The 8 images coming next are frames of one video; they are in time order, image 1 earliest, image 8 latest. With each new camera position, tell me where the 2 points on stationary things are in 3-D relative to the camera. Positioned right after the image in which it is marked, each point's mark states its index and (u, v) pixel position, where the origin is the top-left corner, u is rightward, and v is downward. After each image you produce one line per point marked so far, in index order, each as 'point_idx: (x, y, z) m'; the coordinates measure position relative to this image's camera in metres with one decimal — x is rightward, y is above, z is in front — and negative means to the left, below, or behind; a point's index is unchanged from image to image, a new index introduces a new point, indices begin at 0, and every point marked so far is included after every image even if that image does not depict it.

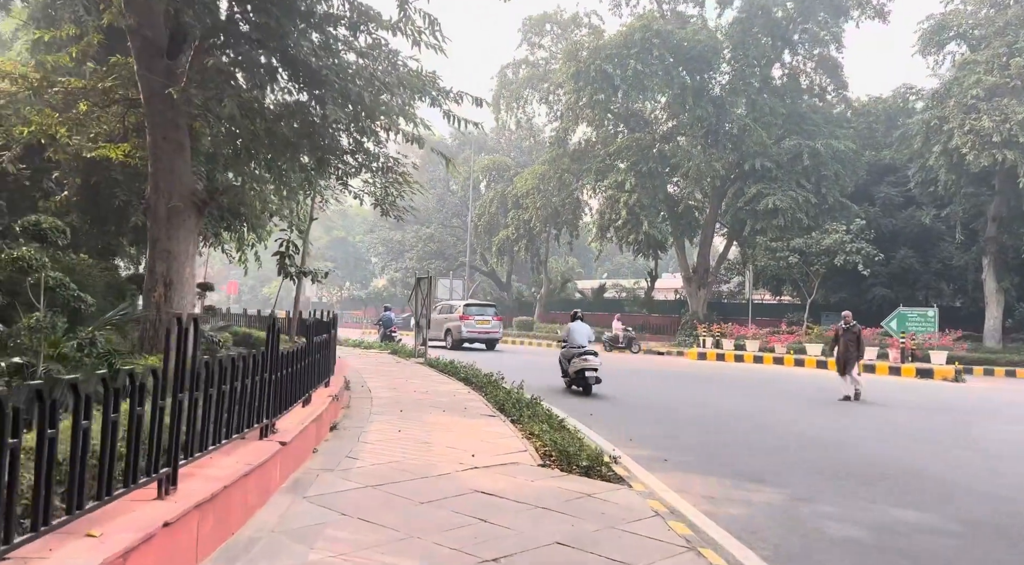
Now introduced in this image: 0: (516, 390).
0: (0.0, -1.2, +9.0) m
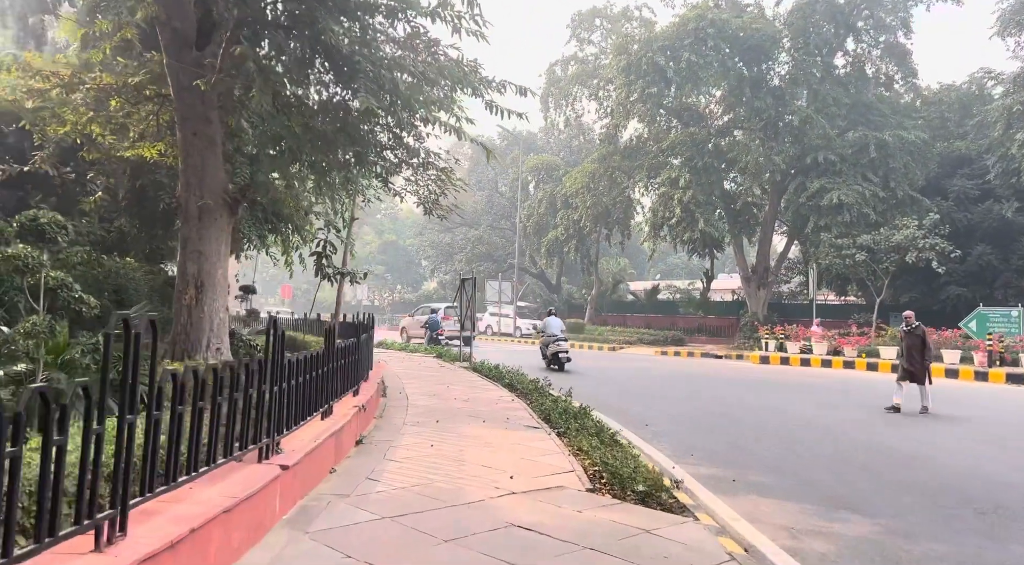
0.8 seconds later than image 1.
0: (+0.5, -1.2, +8.4) m
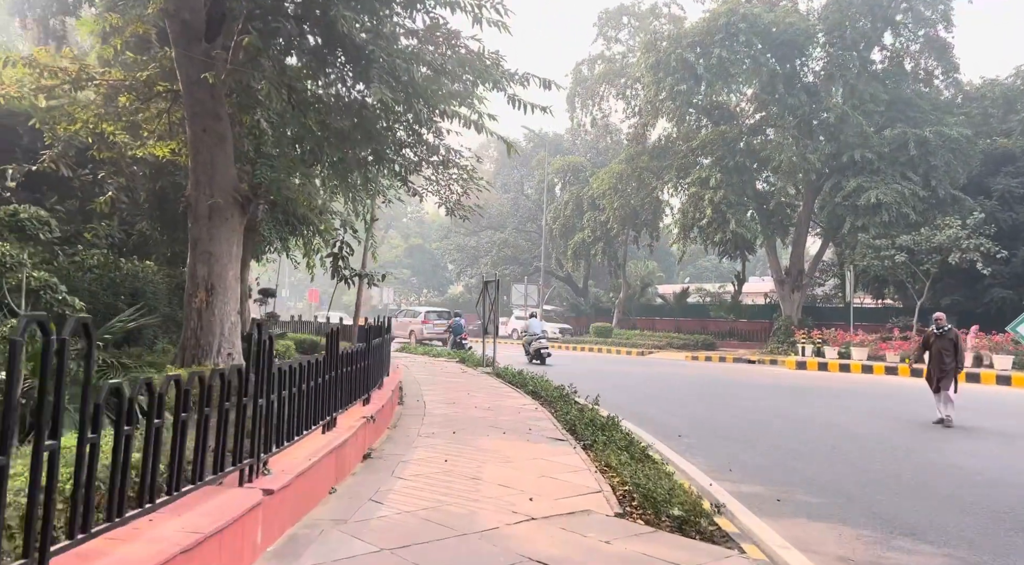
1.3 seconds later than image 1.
0: (+0.7, -1.2, +7.9) m
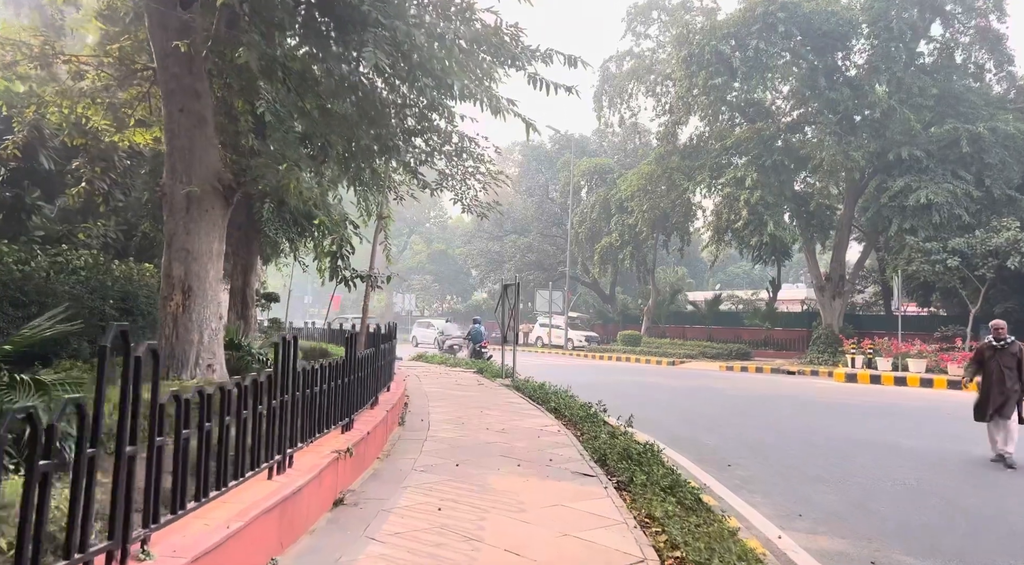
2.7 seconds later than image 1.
0: (+0.9, -1.2, +6.7) m
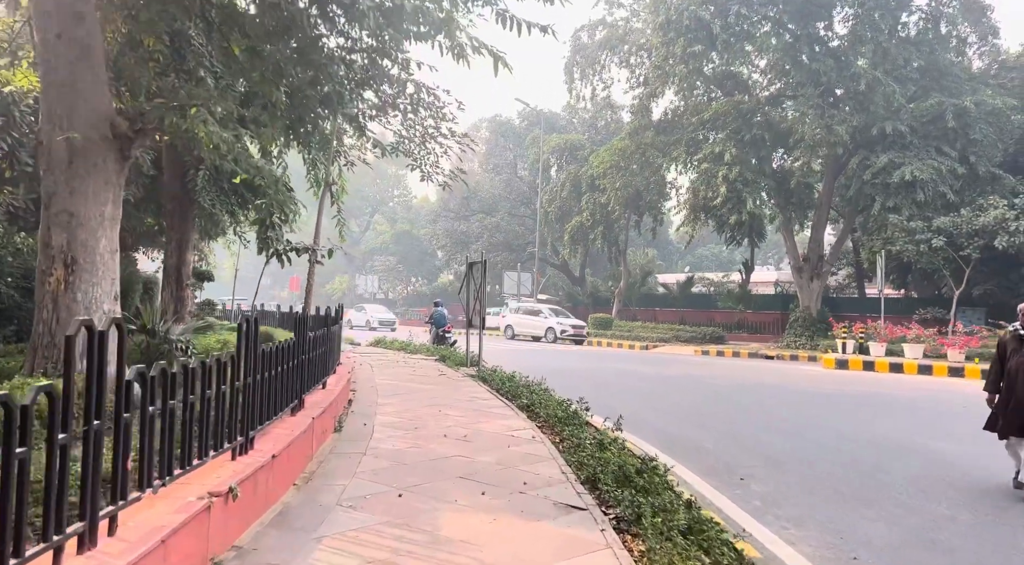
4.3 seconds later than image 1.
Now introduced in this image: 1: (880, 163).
0: (+0.6, -1.0, +5.5) m
1: (+8.8, +2.8, +19.8) m
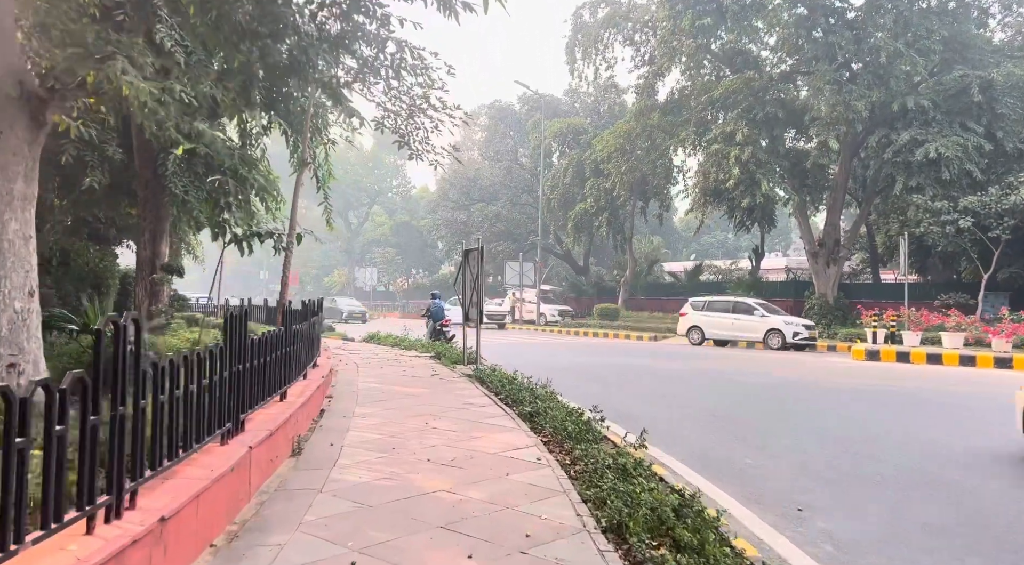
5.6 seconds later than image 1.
0: (+0.6, -0.9, +4.5) m
1: (+8.8, +3.2, +18.7) m
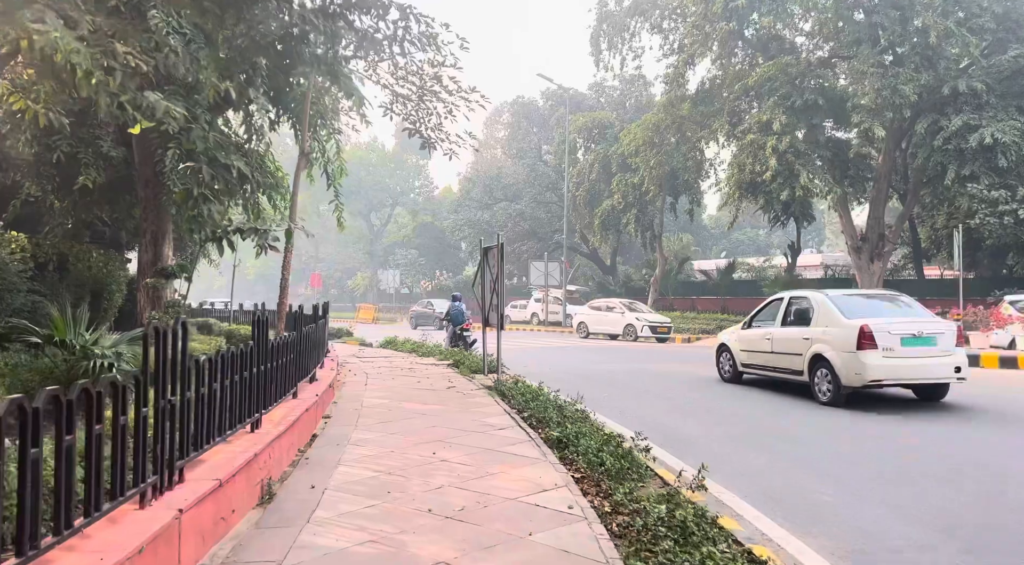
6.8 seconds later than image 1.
0: (+0.7, -0.9, +3.5) m
1: (+9.2, +3.3, +17.5) m
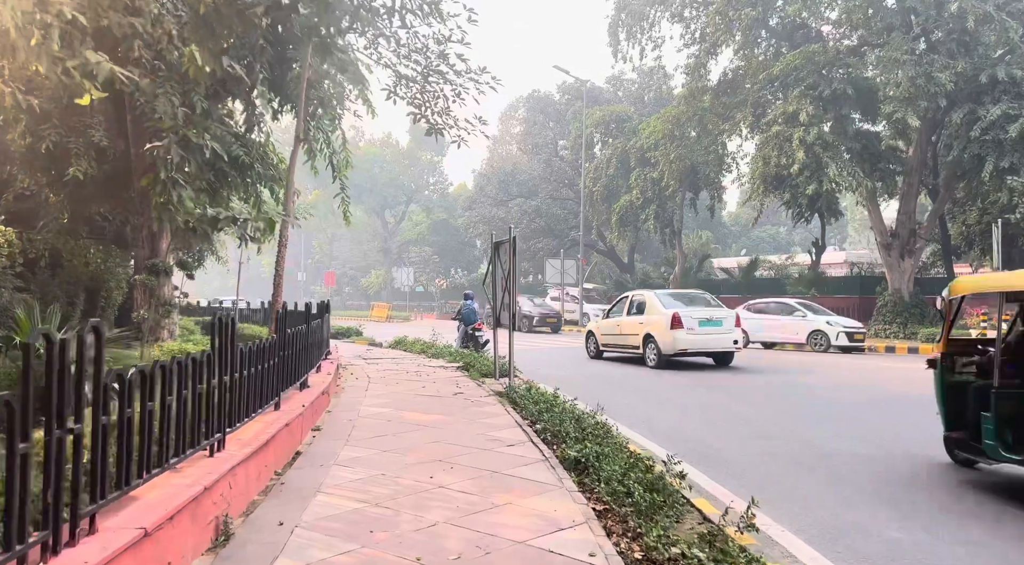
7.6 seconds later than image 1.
0: (+0.8, -0.9, +2.8) m
1: (+9.5, +3.3, +16.6) m
